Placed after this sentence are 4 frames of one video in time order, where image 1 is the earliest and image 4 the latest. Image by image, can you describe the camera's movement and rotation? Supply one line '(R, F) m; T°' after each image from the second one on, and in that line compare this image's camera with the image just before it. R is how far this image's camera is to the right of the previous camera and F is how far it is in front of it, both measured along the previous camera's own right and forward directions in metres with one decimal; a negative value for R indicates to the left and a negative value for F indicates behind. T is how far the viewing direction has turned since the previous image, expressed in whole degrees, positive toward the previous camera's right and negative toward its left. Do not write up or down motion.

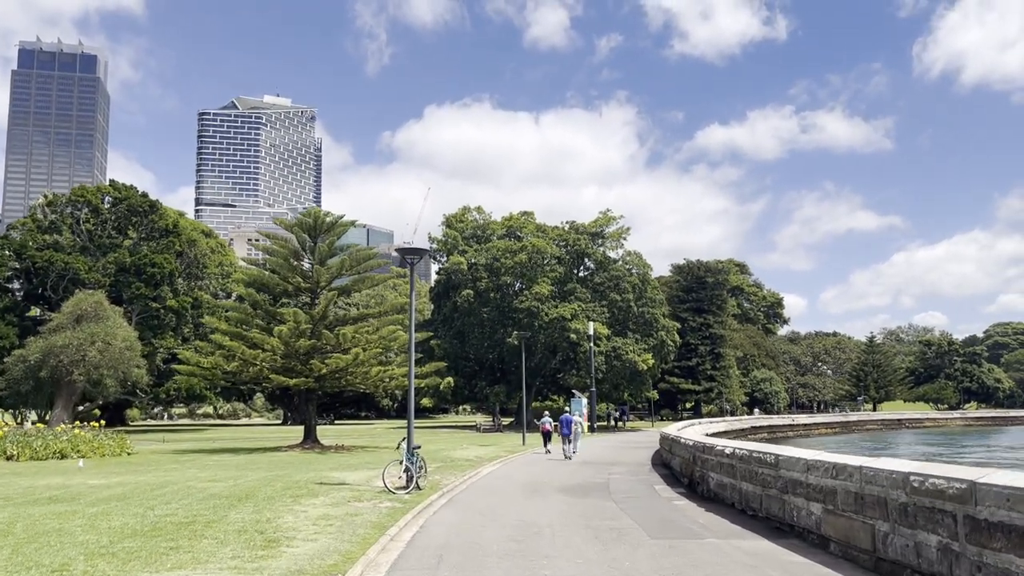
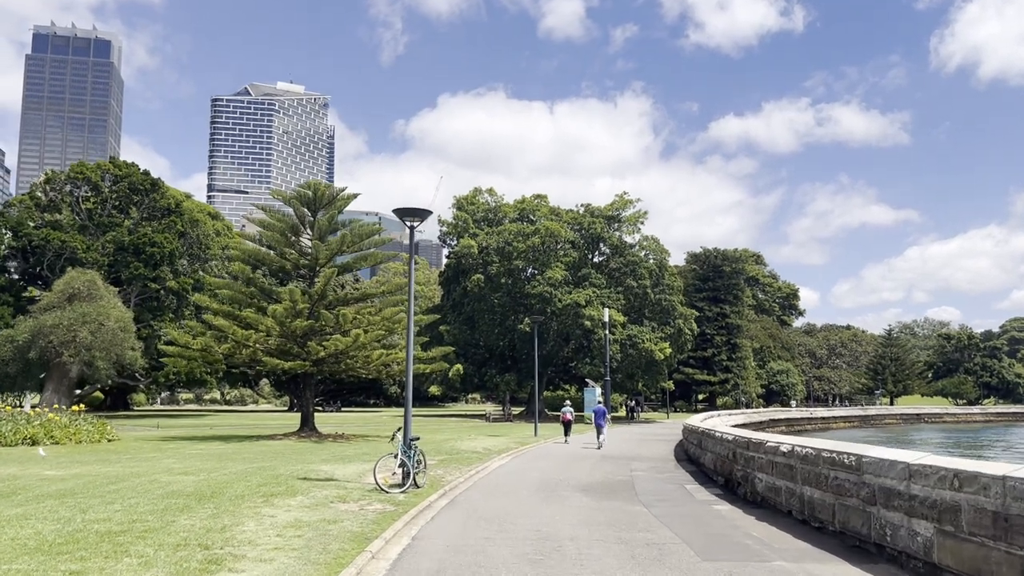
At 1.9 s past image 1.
(0.0, +1.8) m; -1°
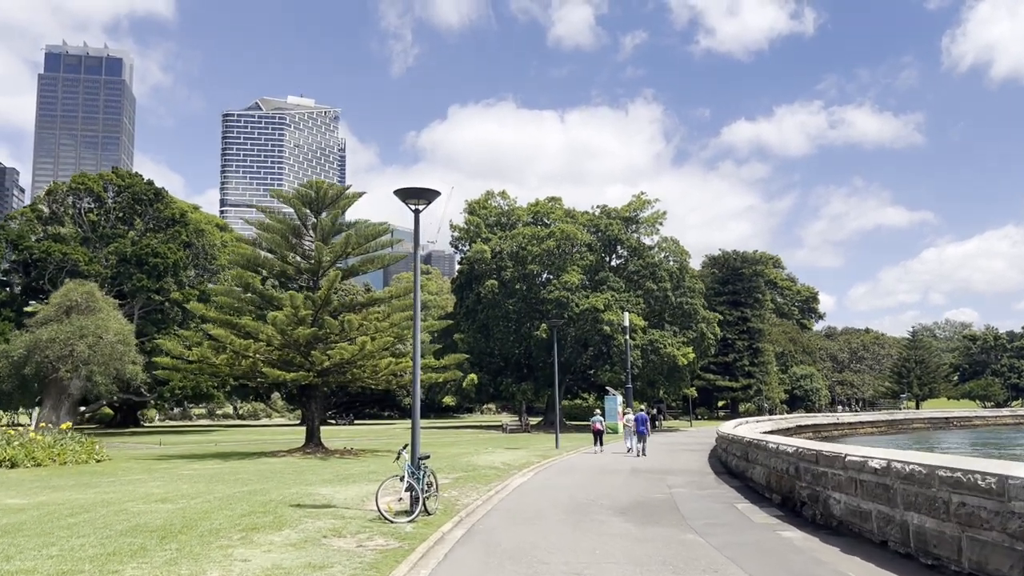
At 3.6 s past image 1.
(-0.1, +1.7) m; -1°
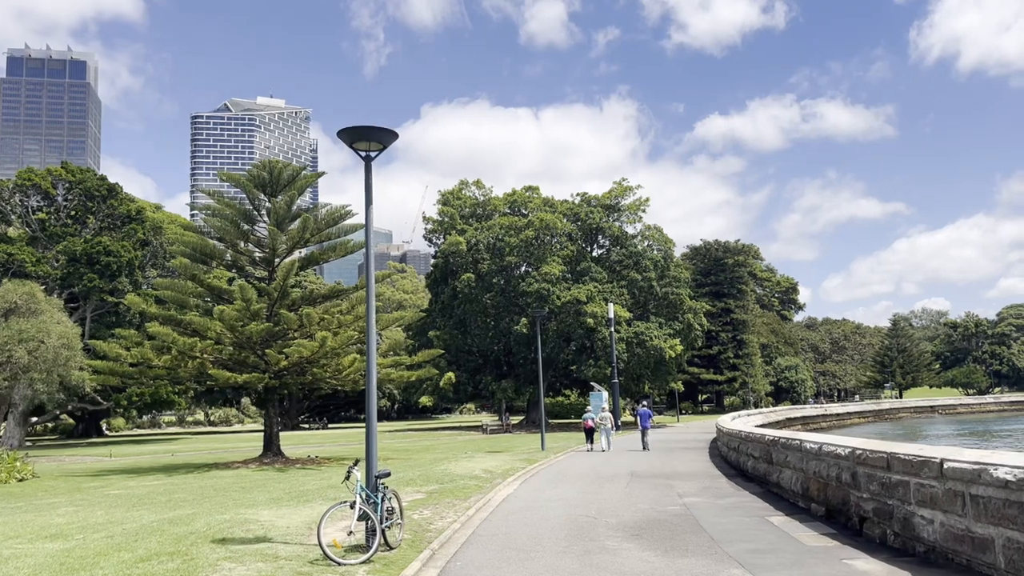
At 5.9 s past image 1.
(0.0, +2.2) m; +2°
